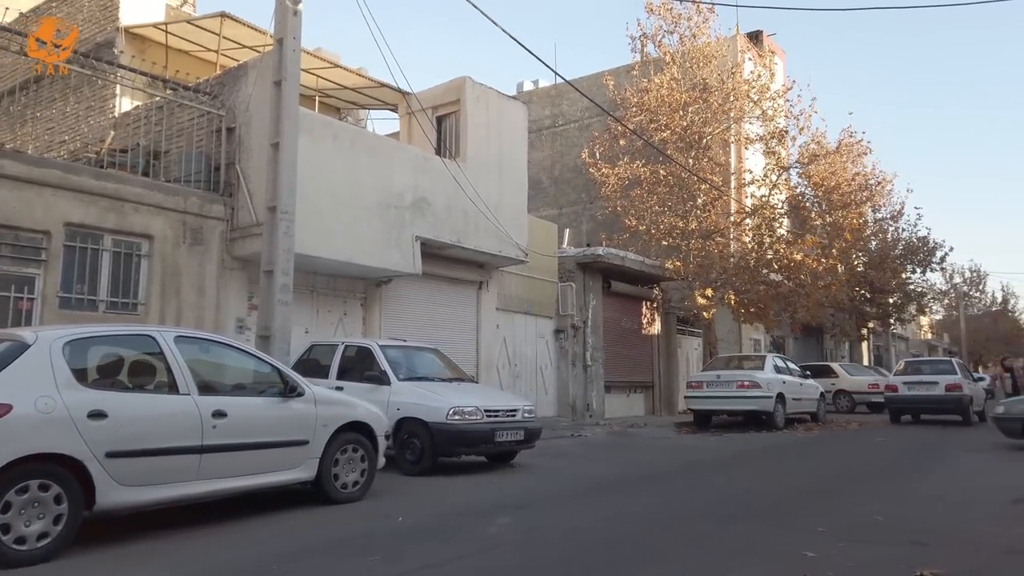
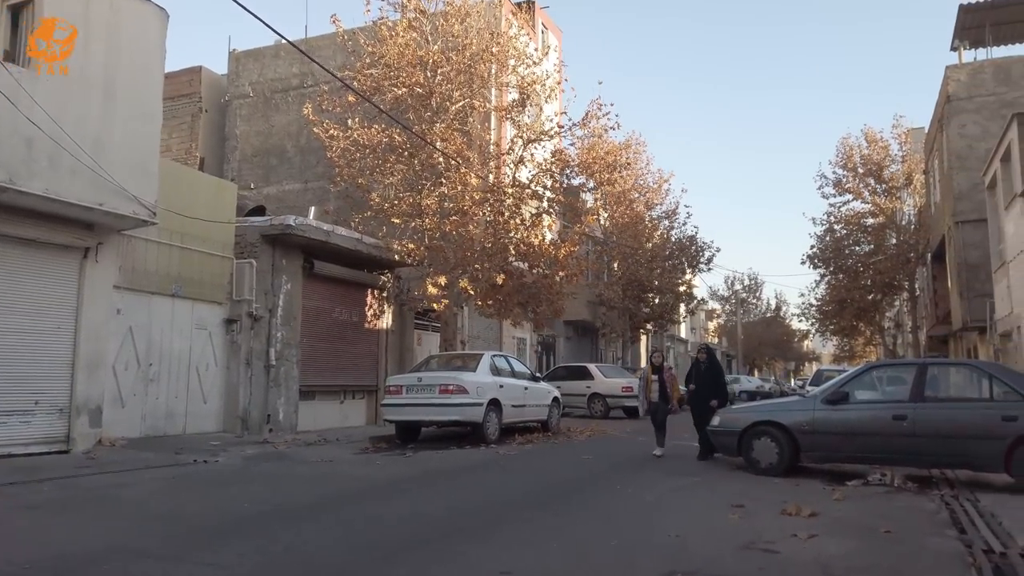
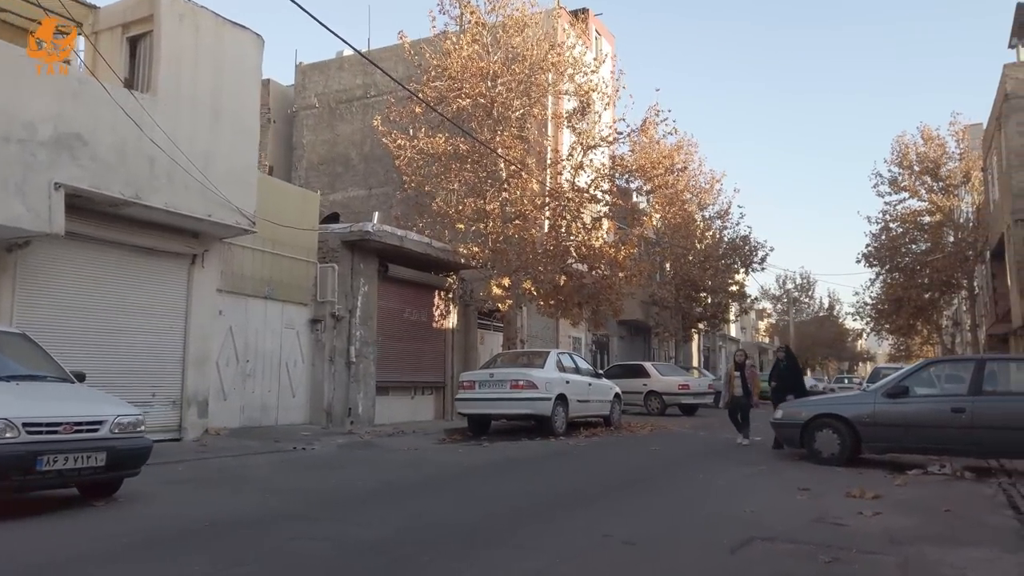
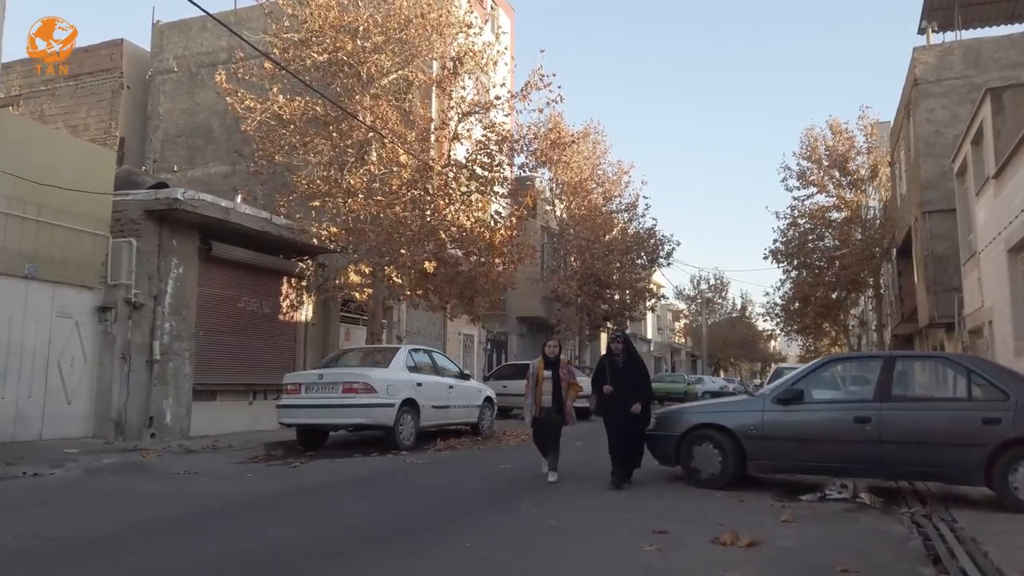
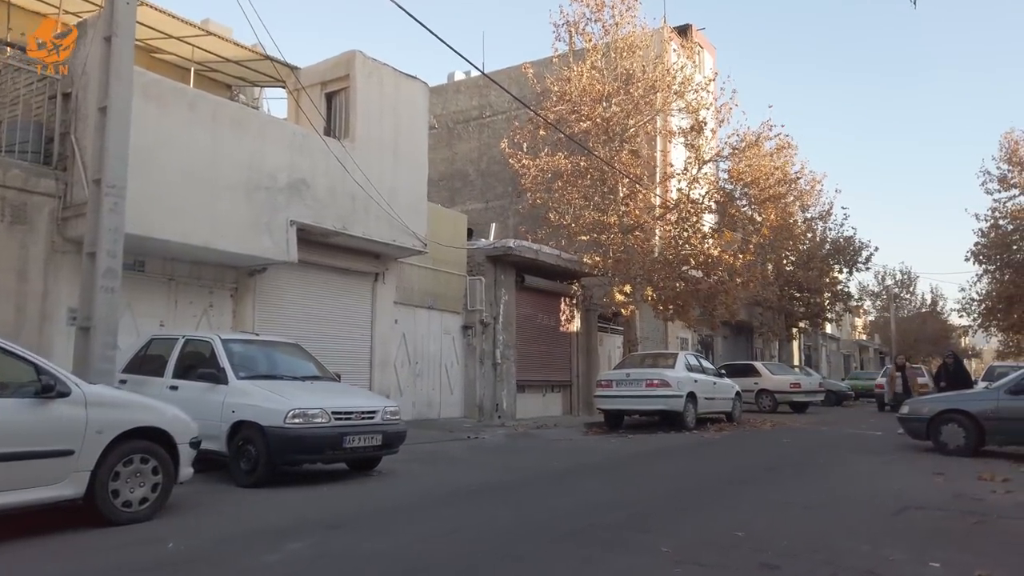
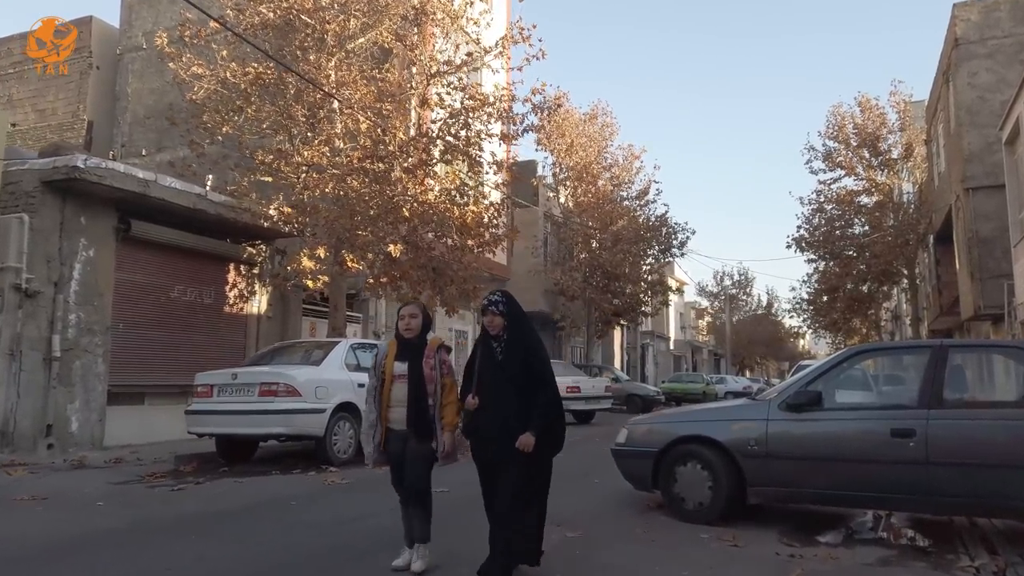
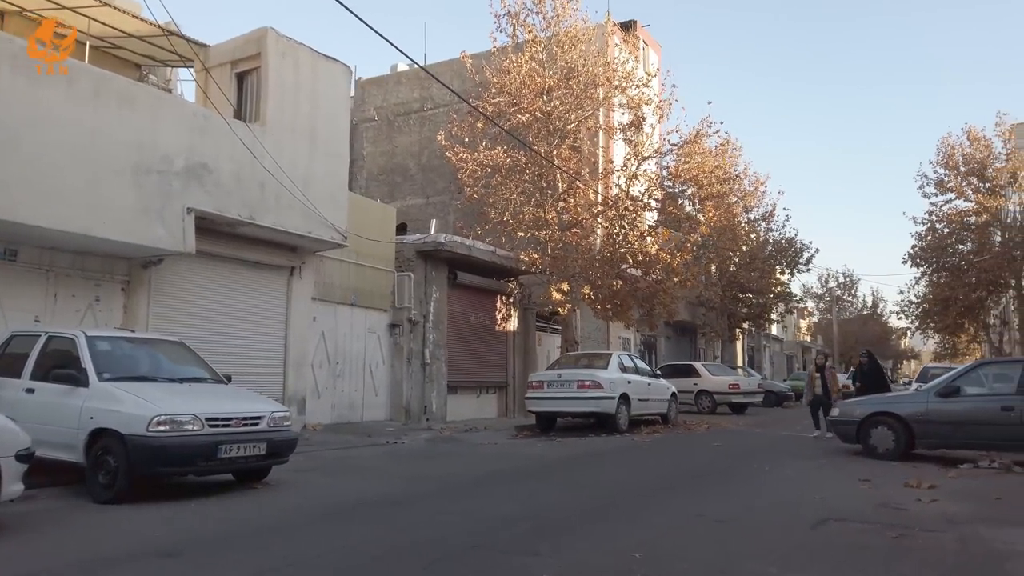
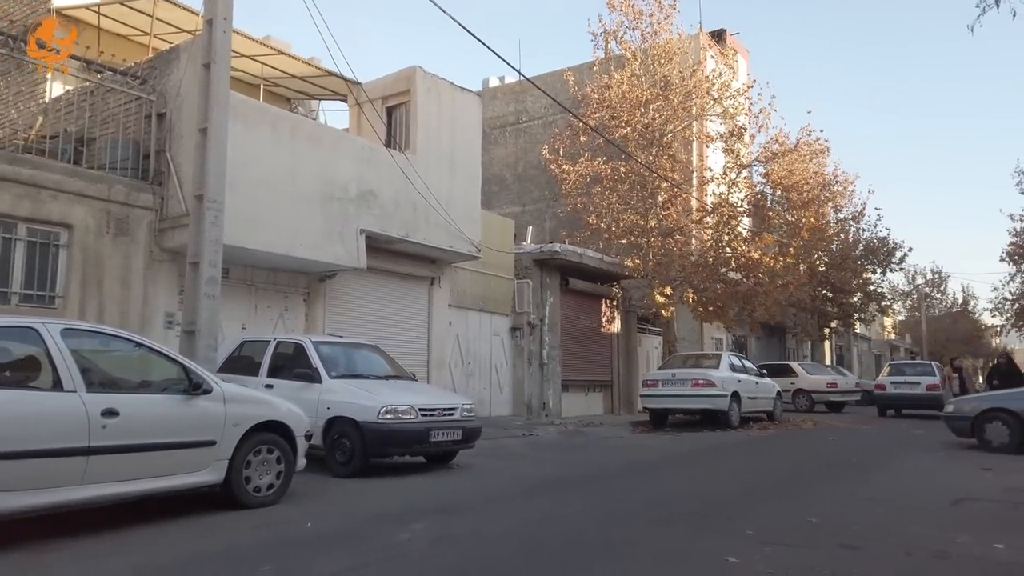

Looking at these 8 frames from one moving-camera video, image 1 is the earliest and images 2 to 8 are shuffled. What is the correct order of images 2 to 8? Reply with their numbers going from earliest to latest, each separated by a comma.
8, 5, 7, 3, 2, 4, 6
